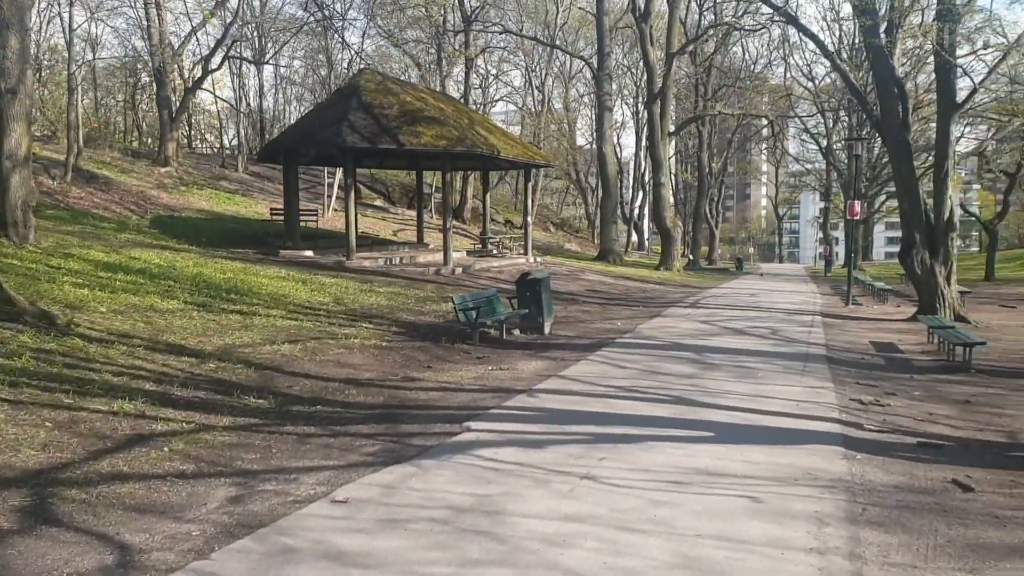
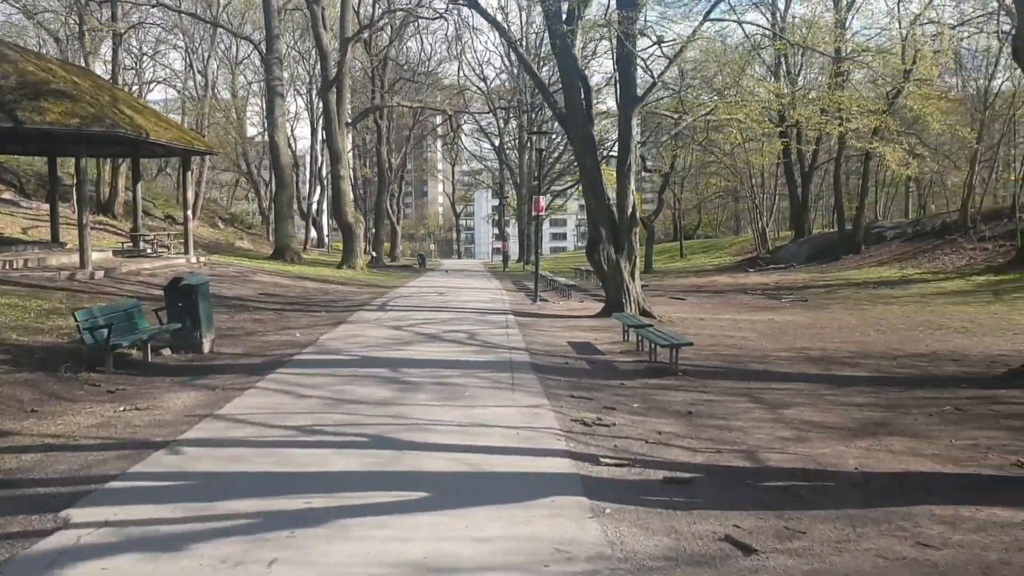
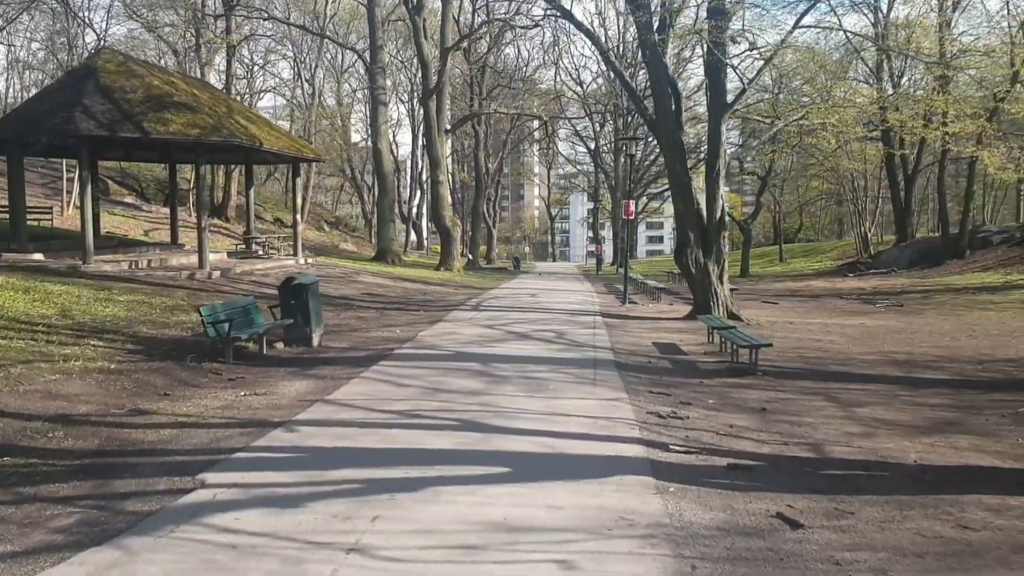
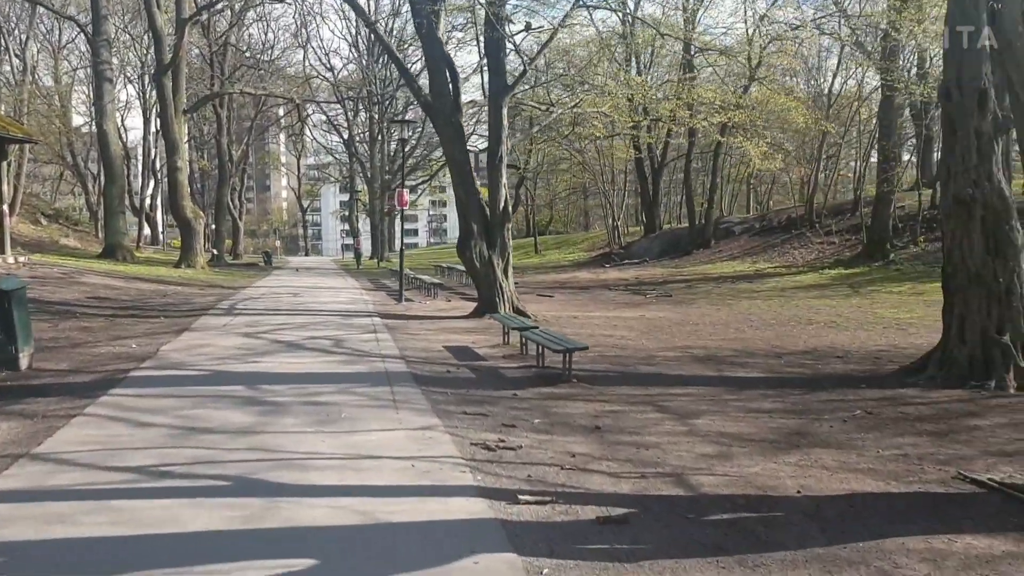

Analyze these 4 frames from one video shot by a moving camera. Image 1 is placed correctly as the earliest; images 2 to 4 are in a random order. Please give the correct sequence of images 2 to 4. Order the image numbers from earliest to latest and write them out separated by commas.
3, 2, 4
